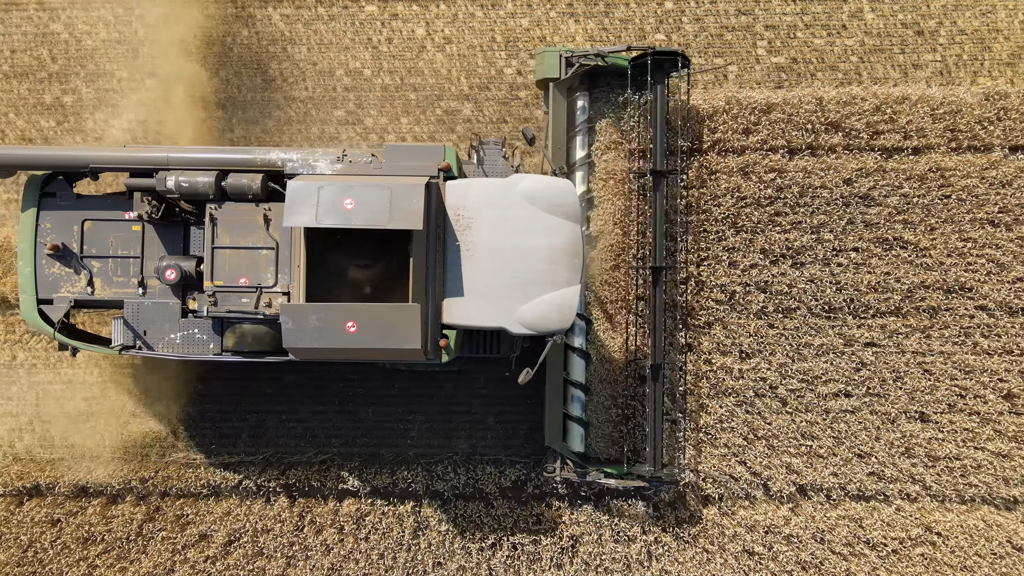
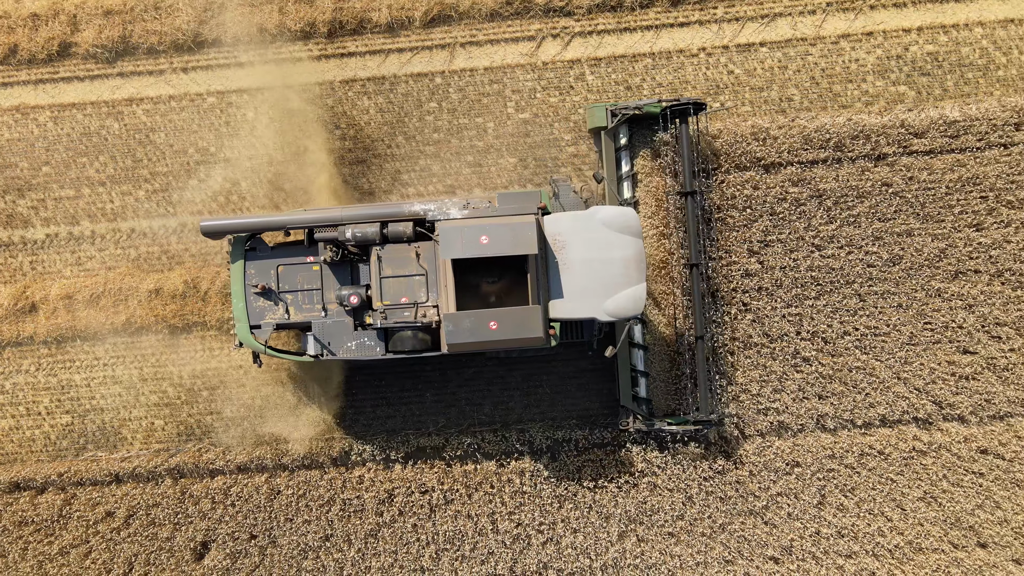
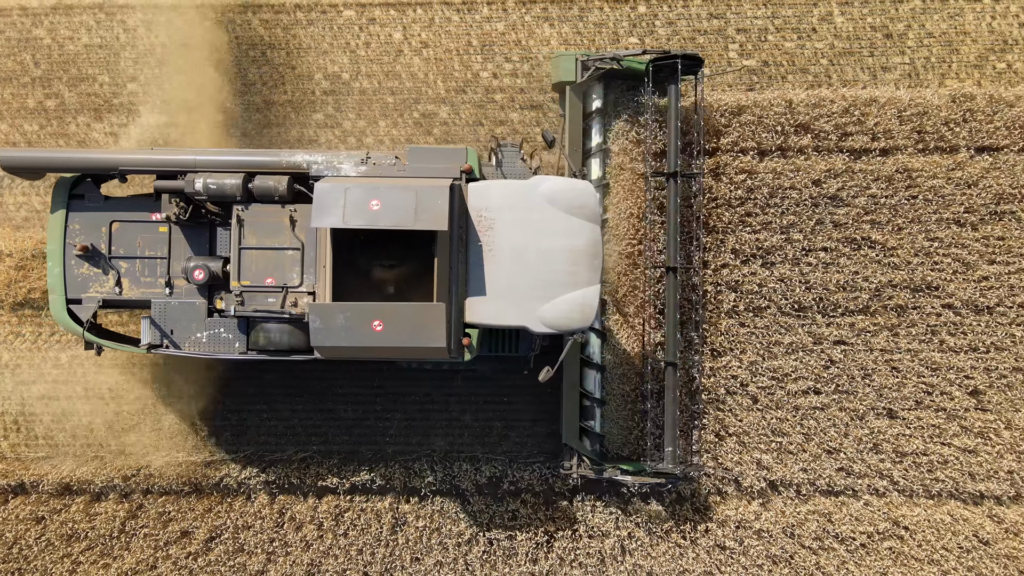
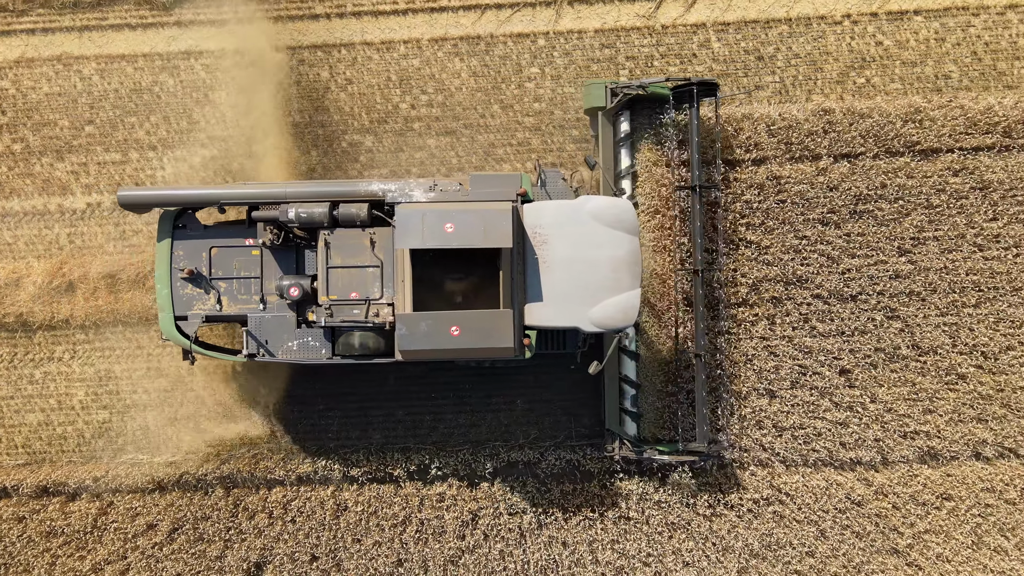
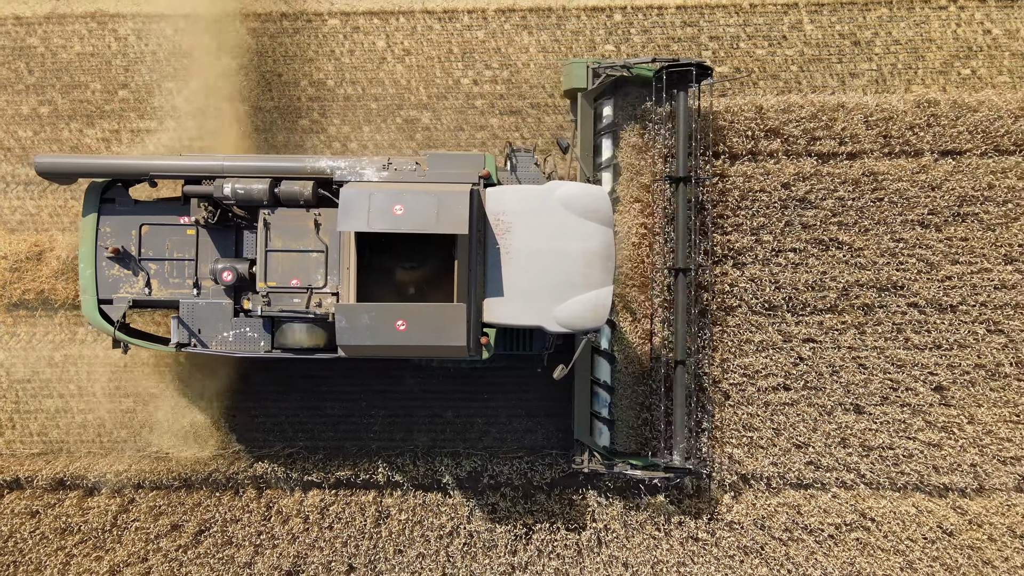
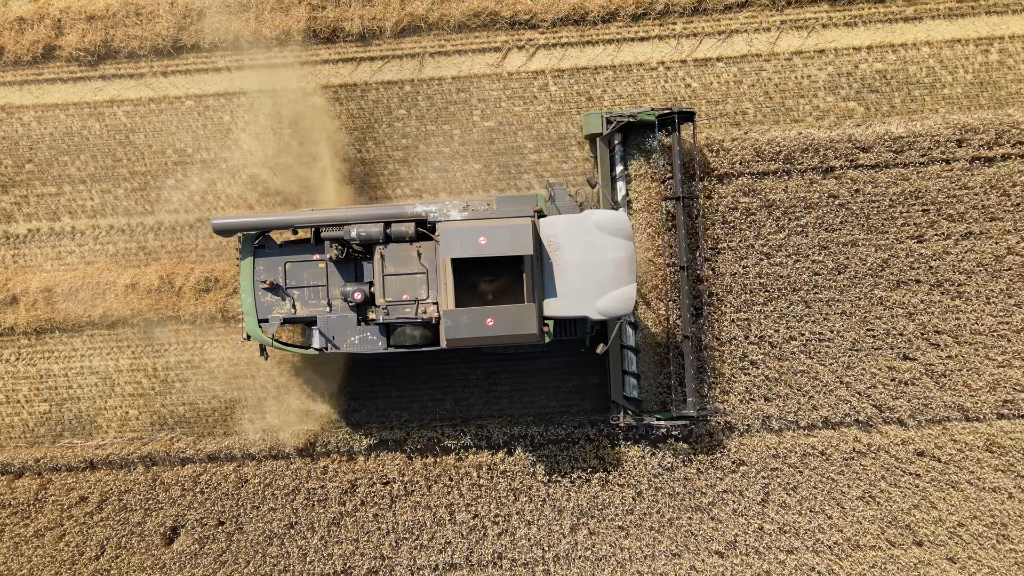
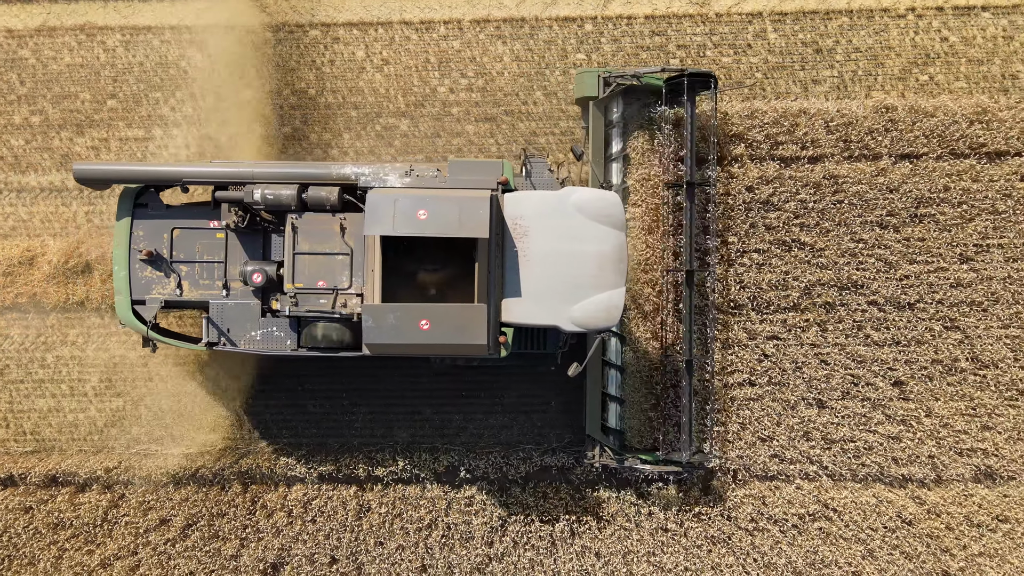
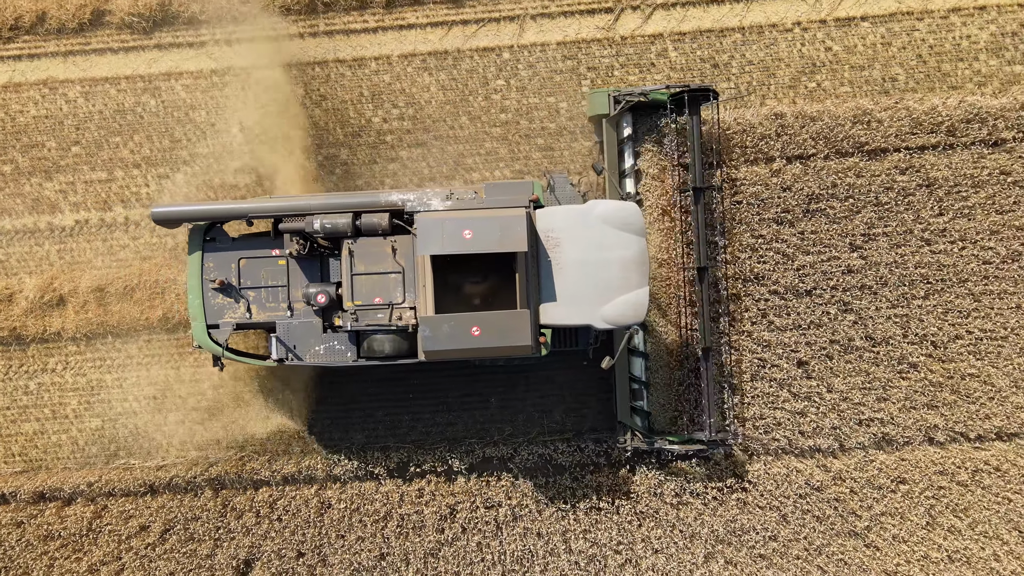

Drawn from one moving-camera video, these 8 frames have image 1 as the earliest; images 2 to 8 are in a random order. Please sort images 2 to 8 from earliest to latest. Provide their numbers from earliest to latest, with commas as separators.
3, 5, 7, 4, 8, 2, 6
